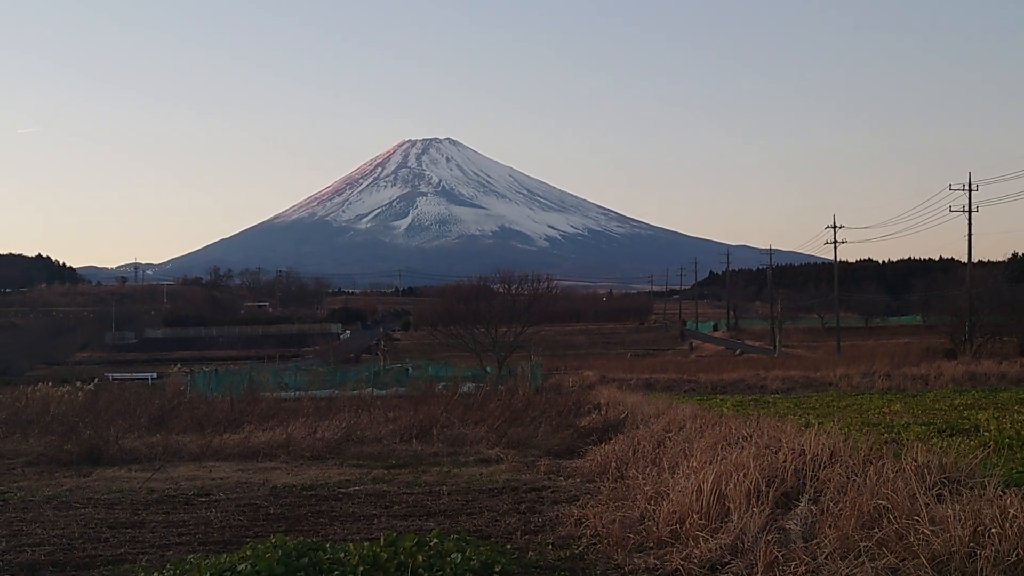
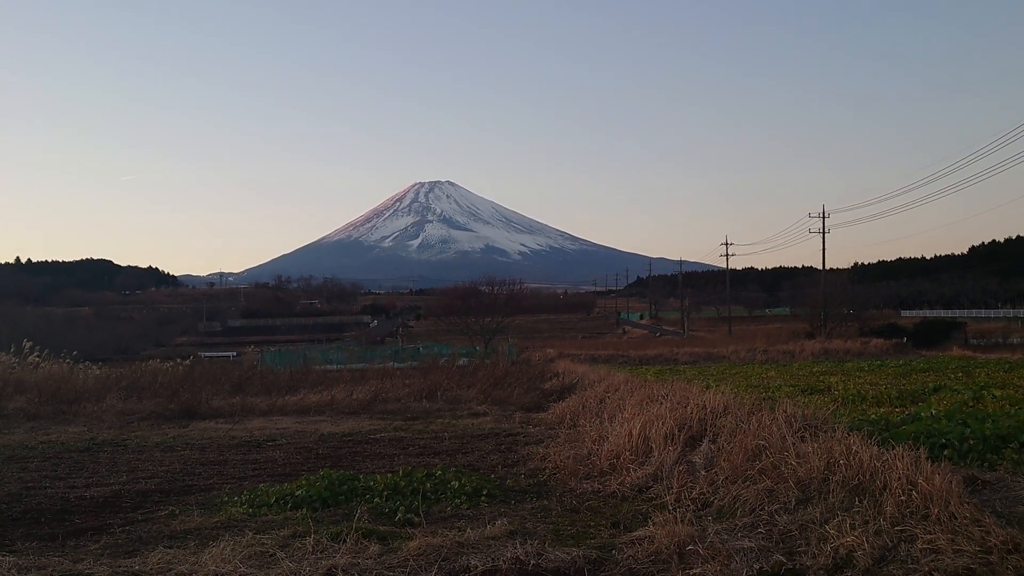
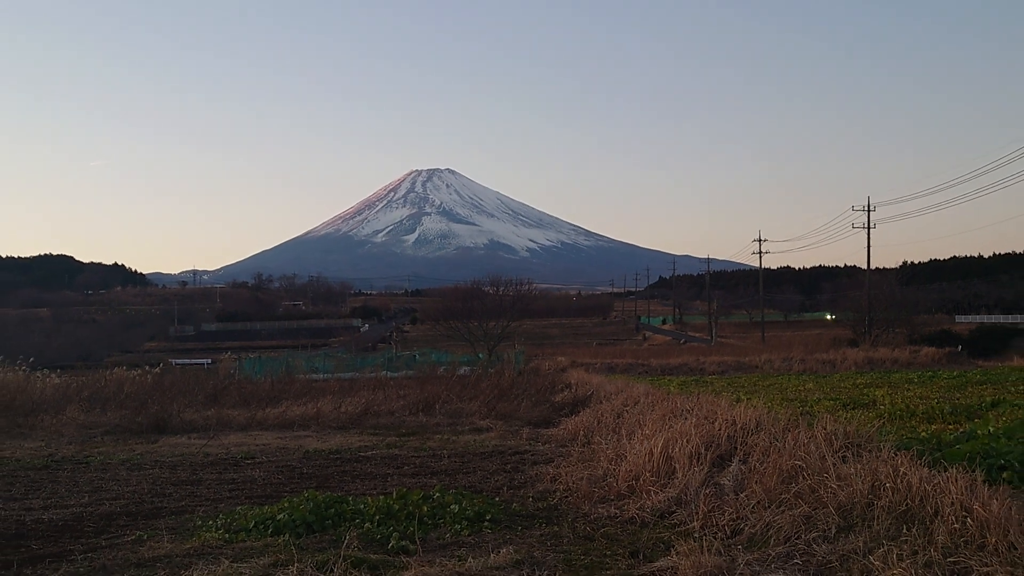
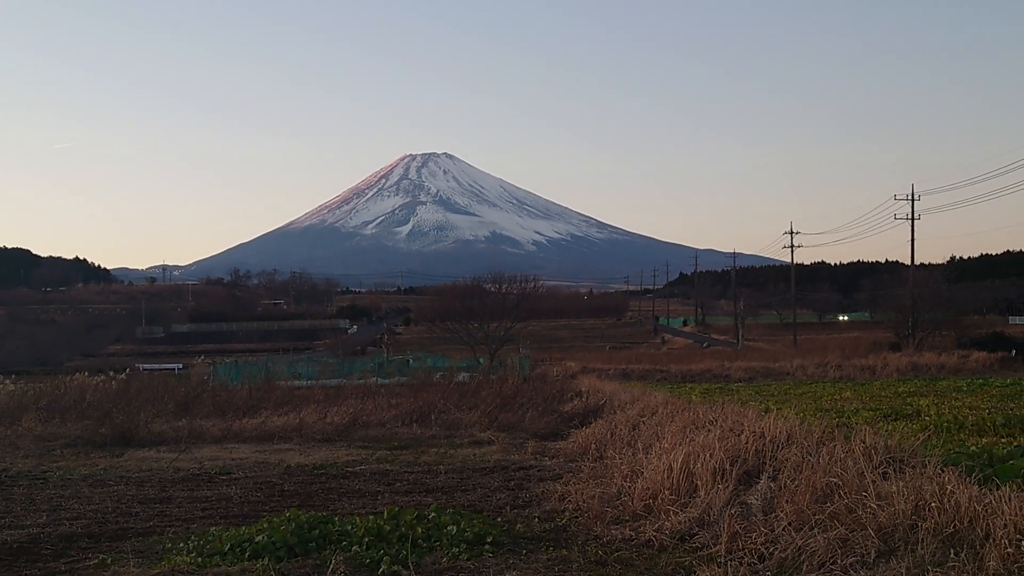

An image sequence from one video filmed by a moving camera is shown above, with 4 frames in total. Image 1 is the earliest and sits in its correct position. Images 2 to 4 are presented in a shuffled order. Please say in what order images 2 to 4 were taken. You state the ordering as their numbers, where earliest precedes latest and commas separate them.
4, 3, 2
